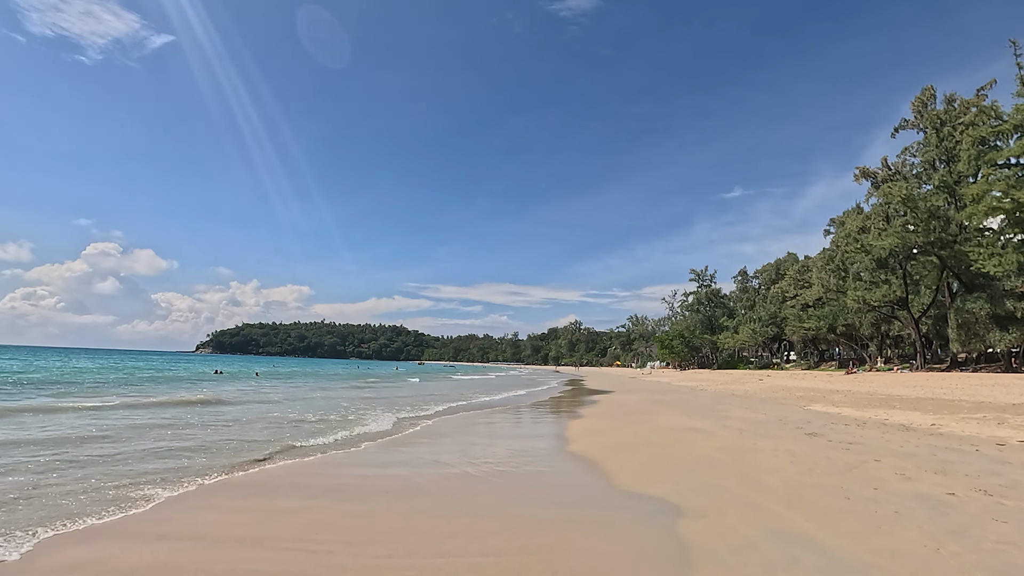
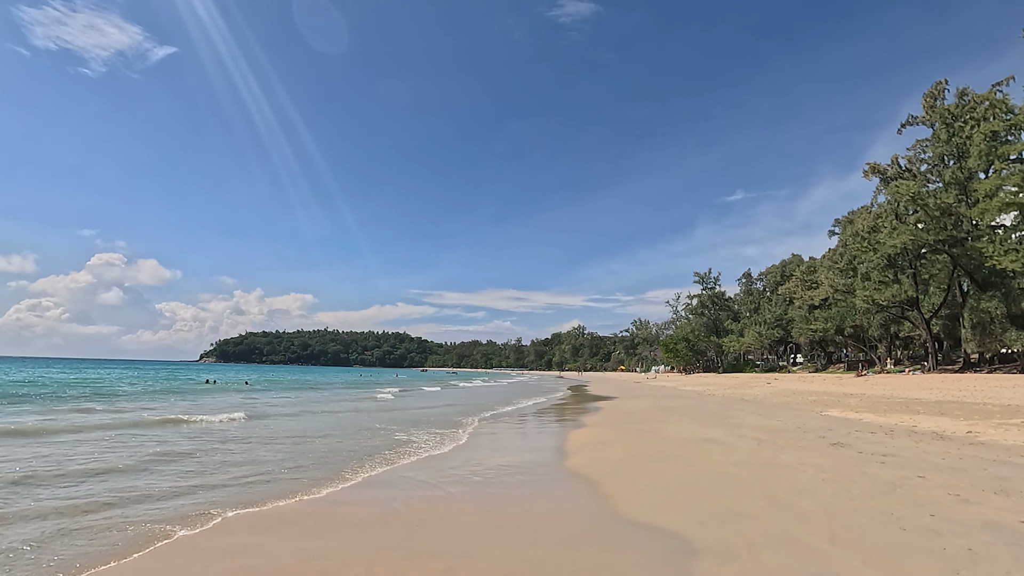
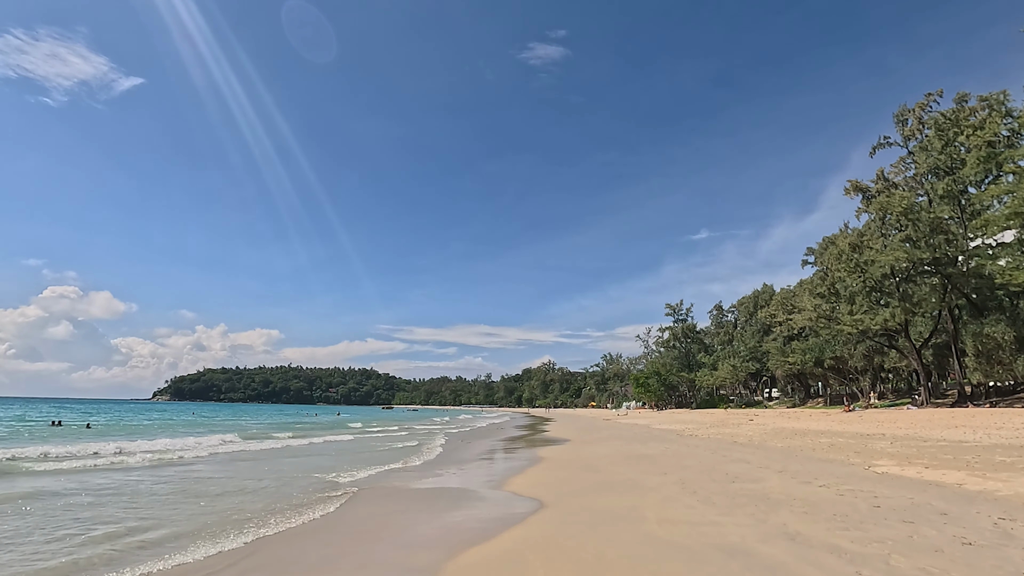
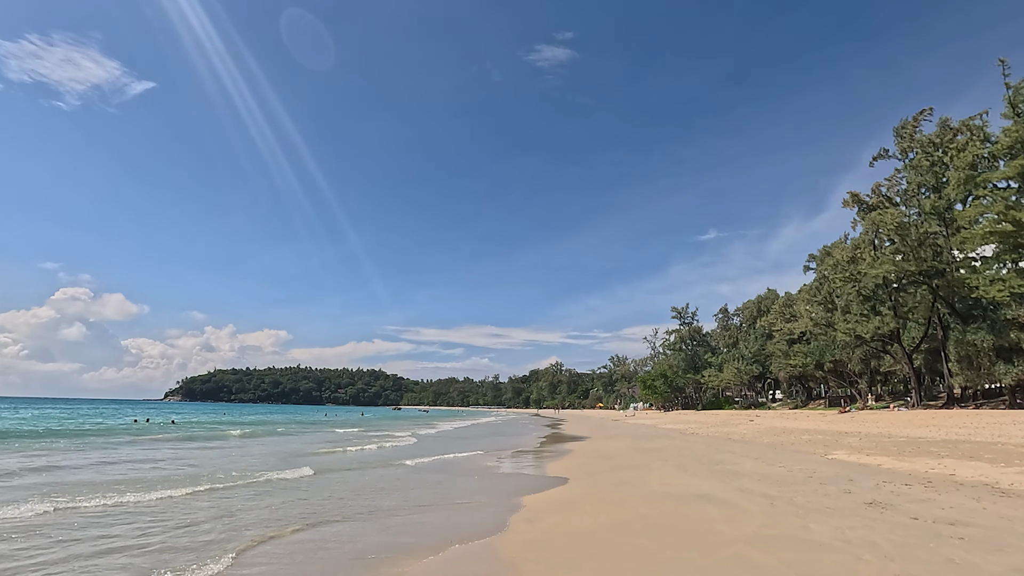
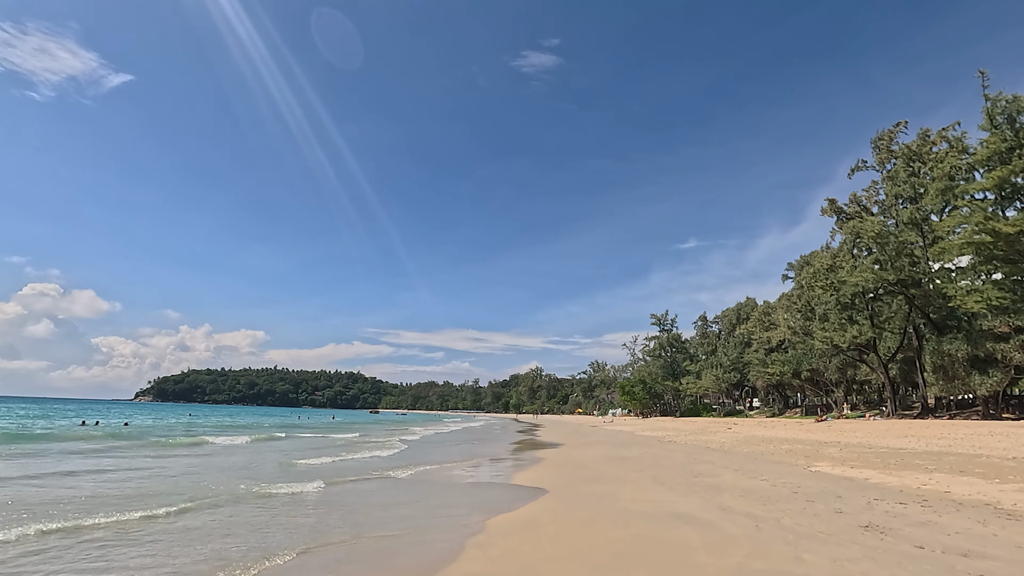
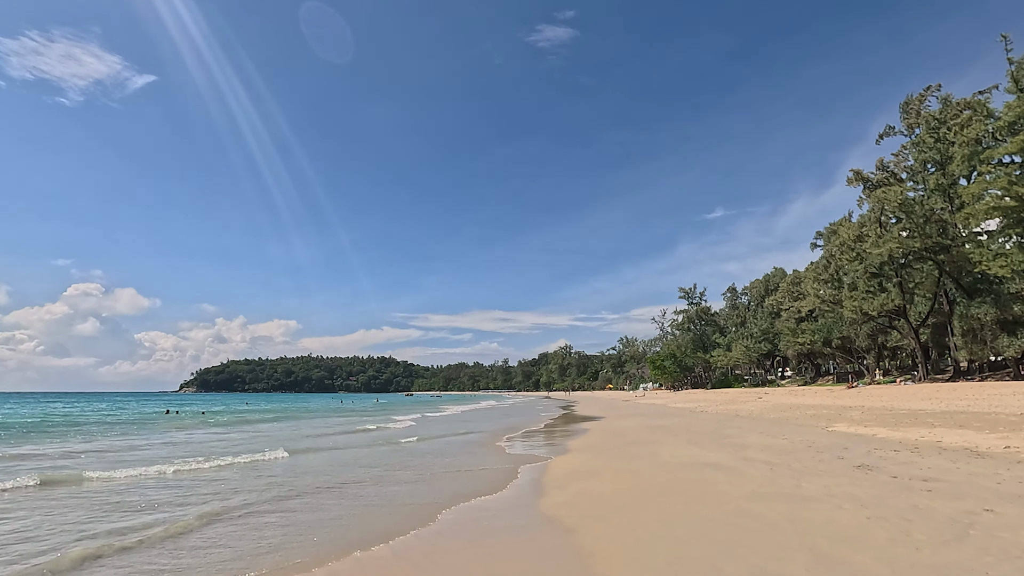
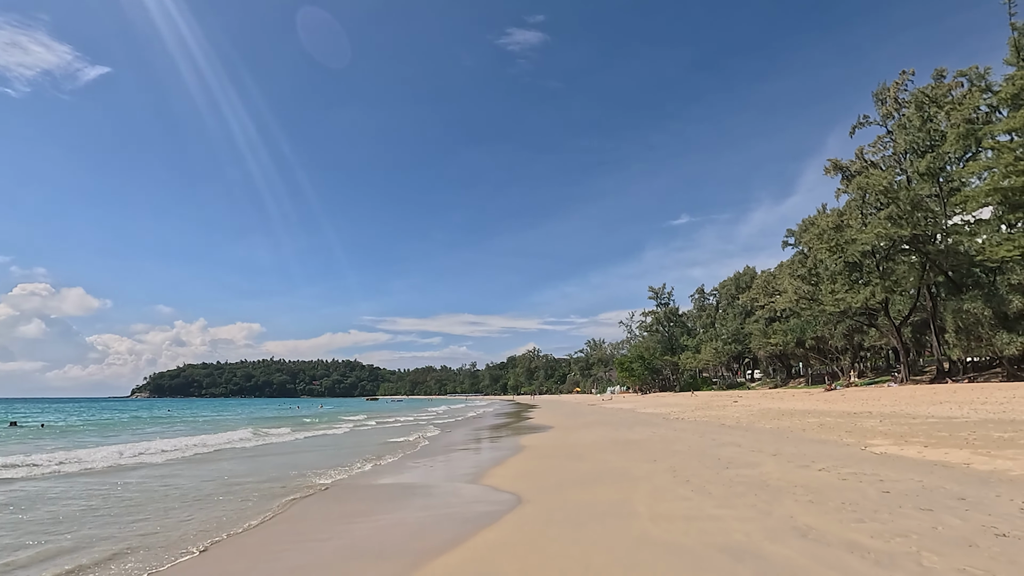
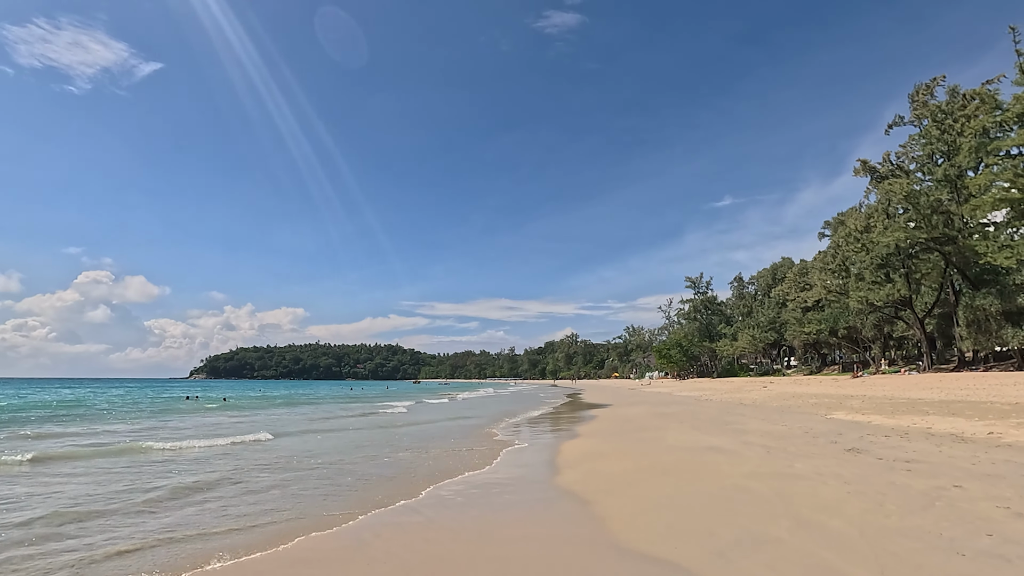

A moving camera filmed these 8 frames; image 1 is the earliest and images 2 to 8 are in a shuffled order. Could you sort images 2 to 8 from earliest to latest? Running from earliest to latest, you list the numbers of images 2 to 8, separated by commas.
2, 8, 6, 4, 5, 3, 7
